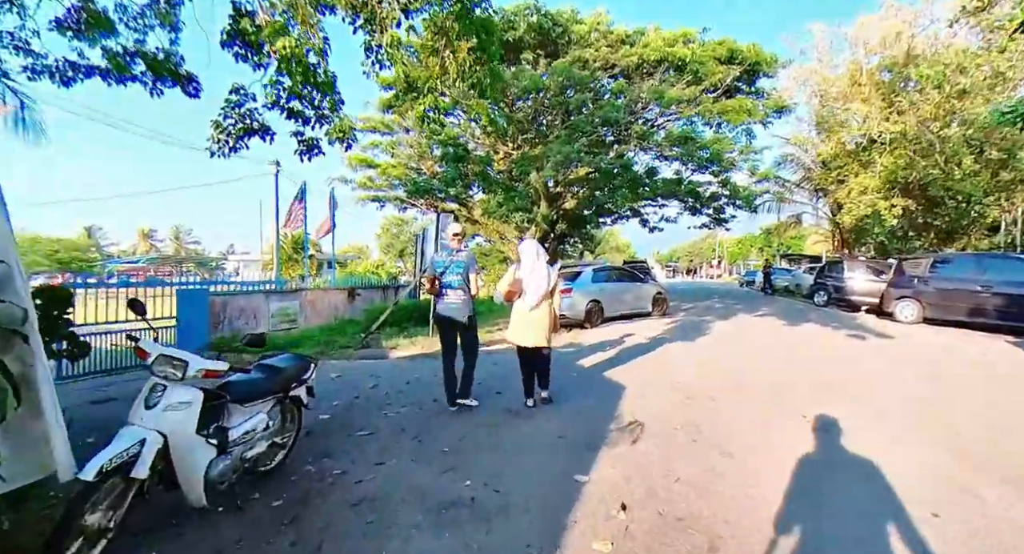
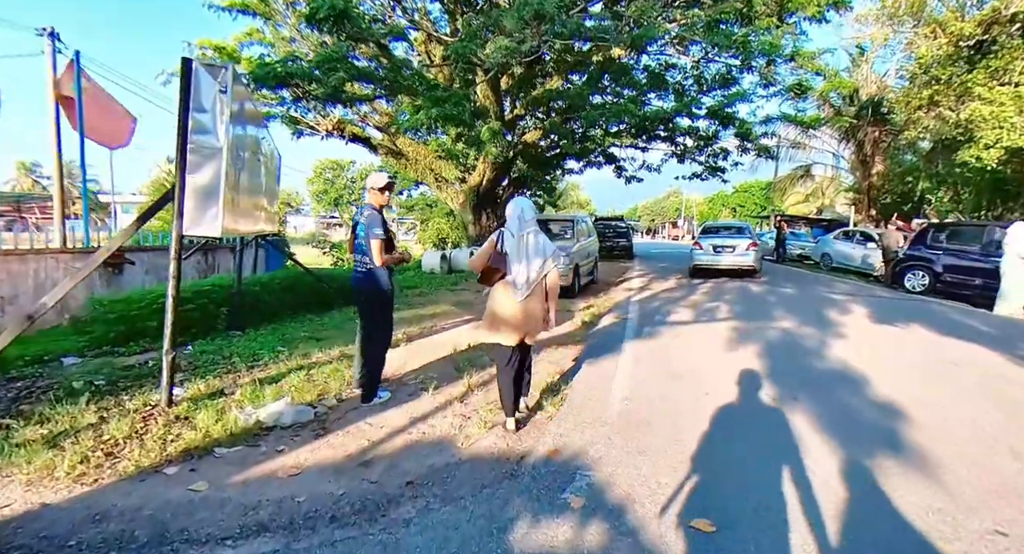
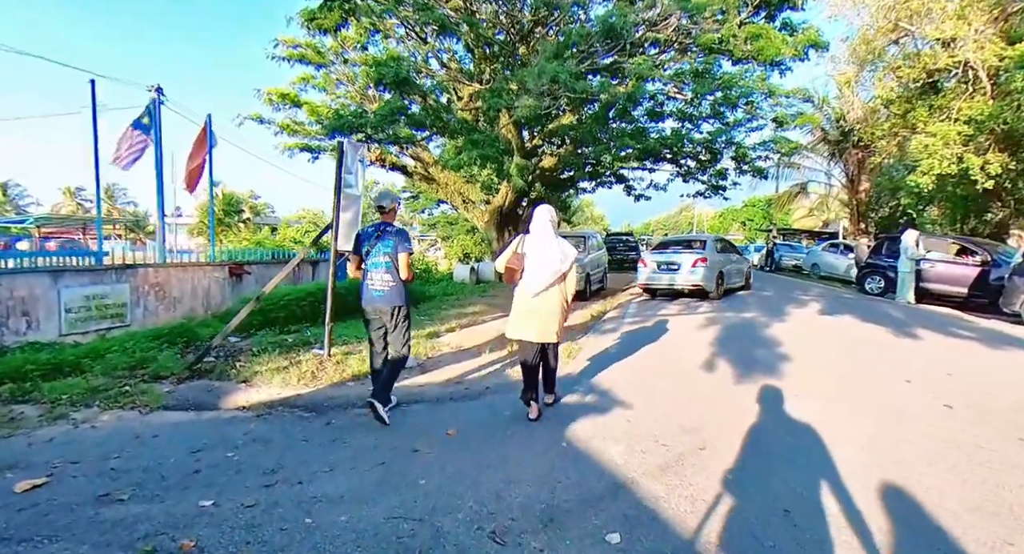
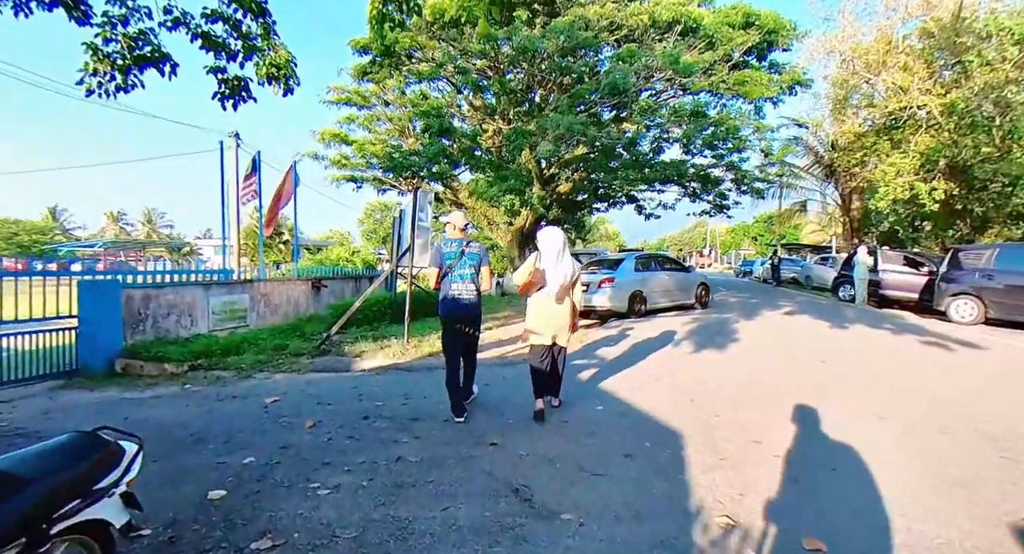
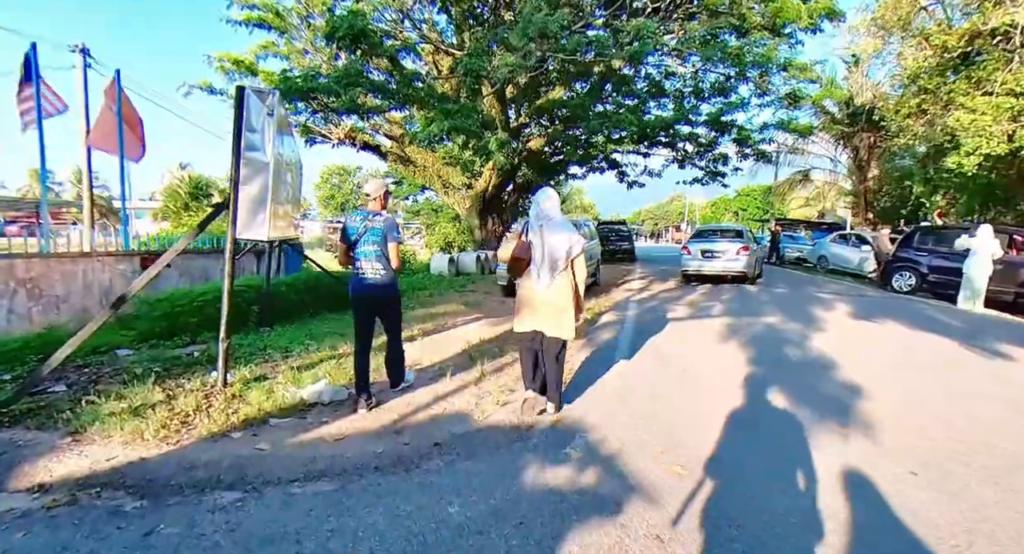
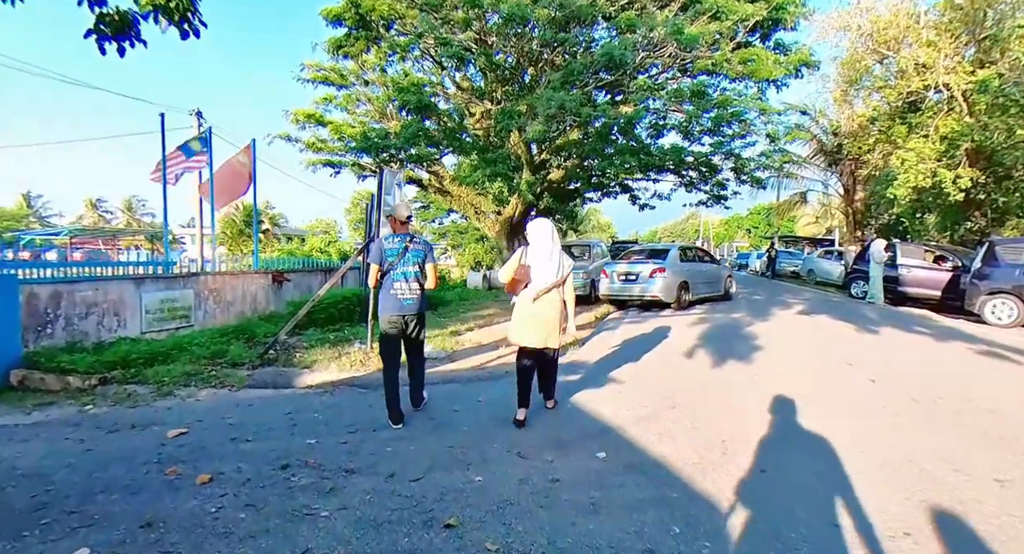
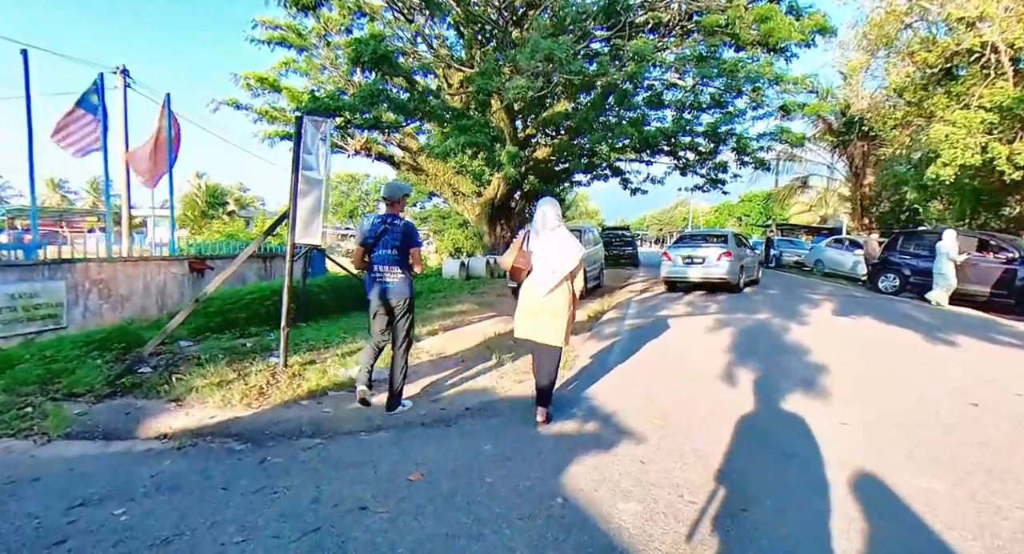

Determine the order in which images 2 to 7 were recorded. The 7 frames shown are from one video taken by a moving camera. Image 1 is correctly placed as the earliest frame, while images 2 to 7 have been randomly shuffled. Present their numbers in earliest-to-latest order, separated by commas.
4, 6, 3, 7, 5, 2
